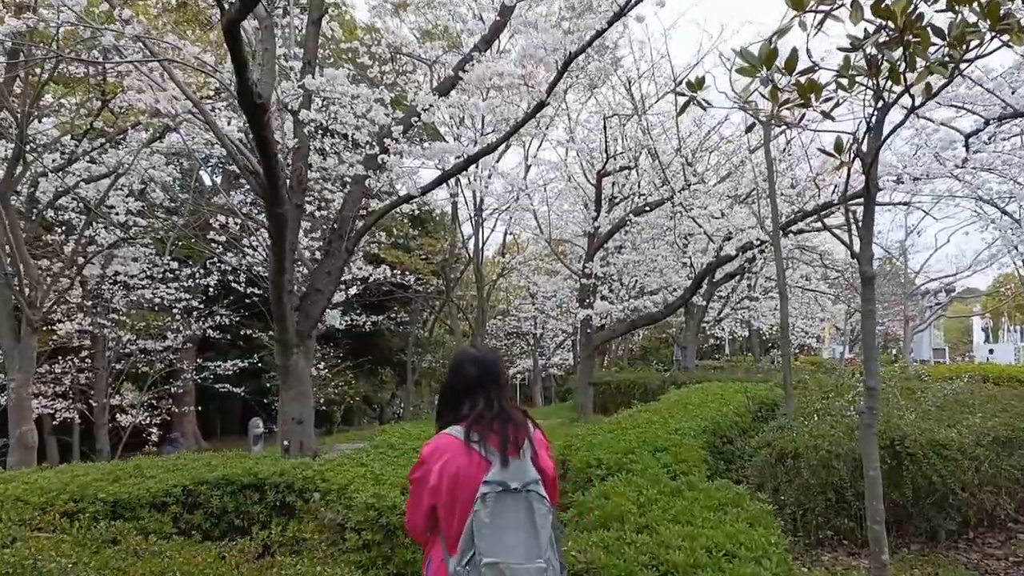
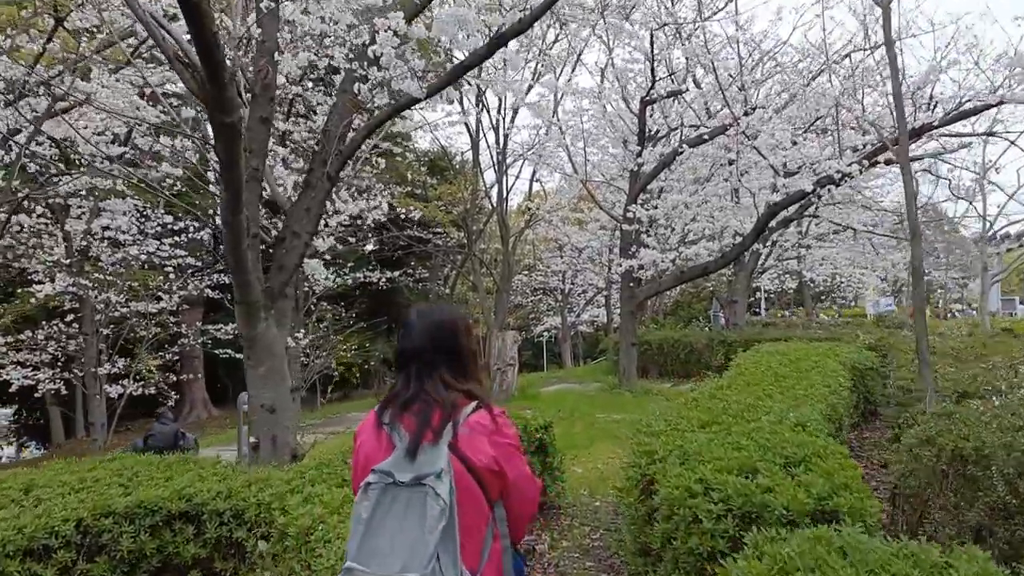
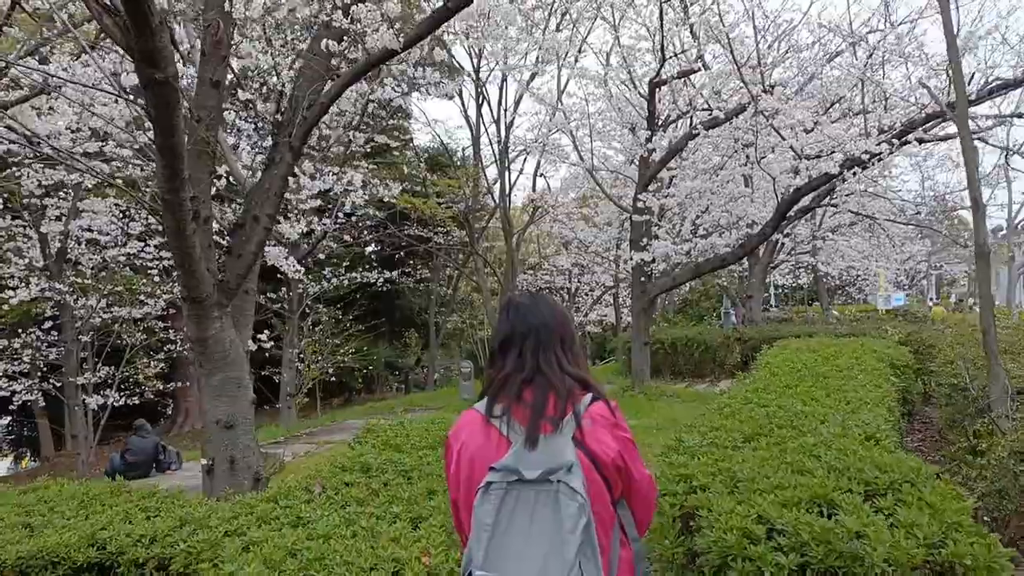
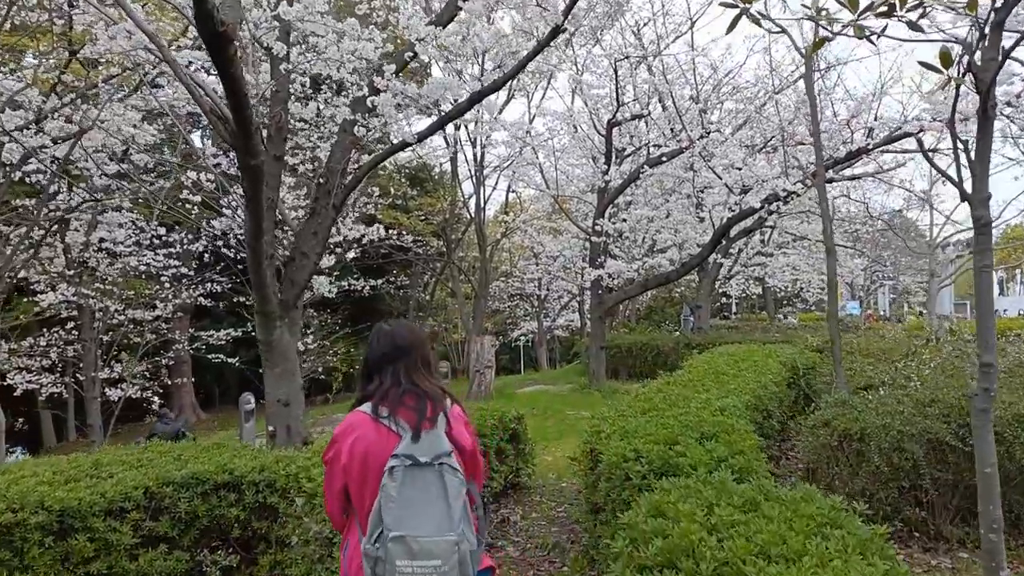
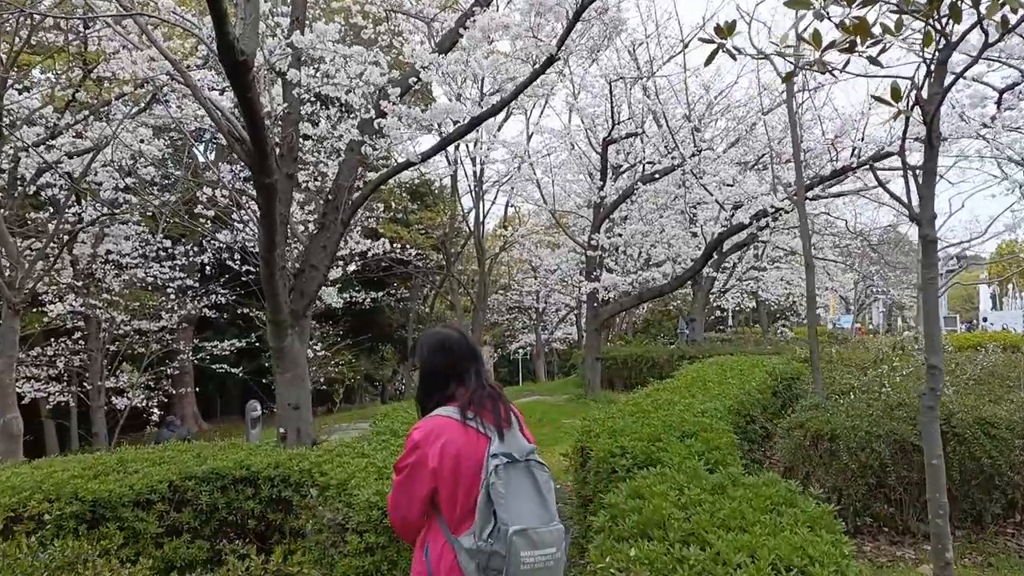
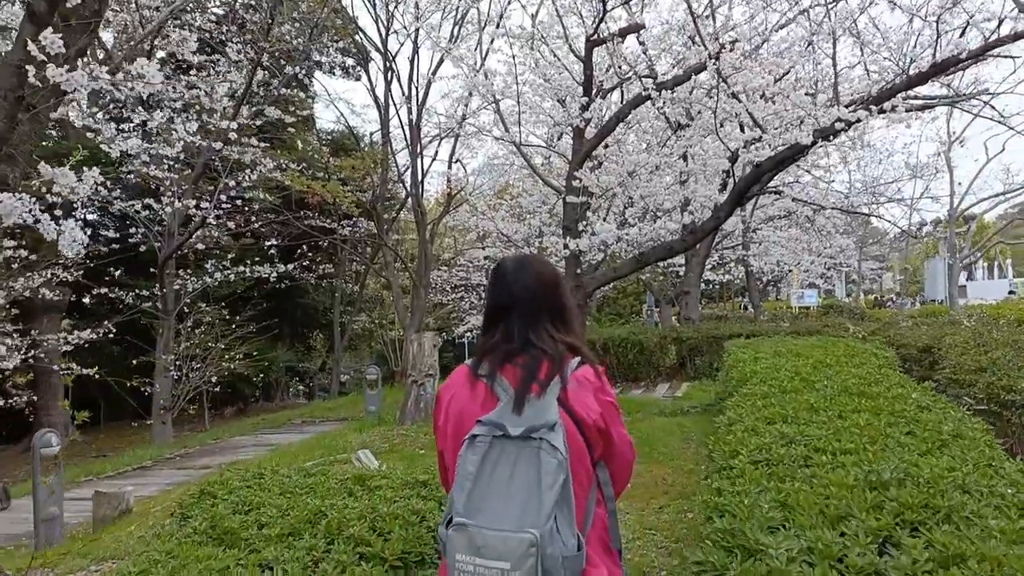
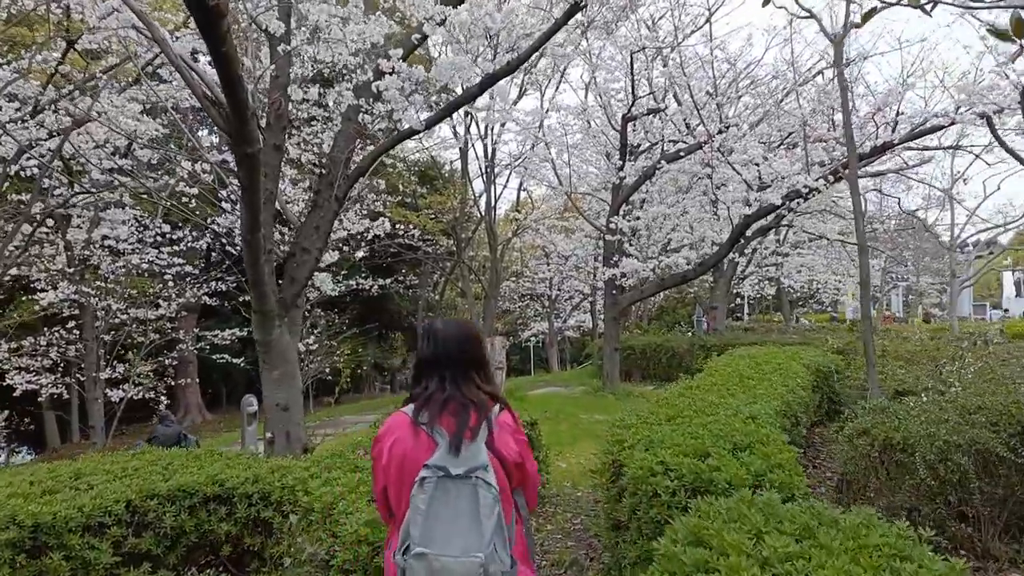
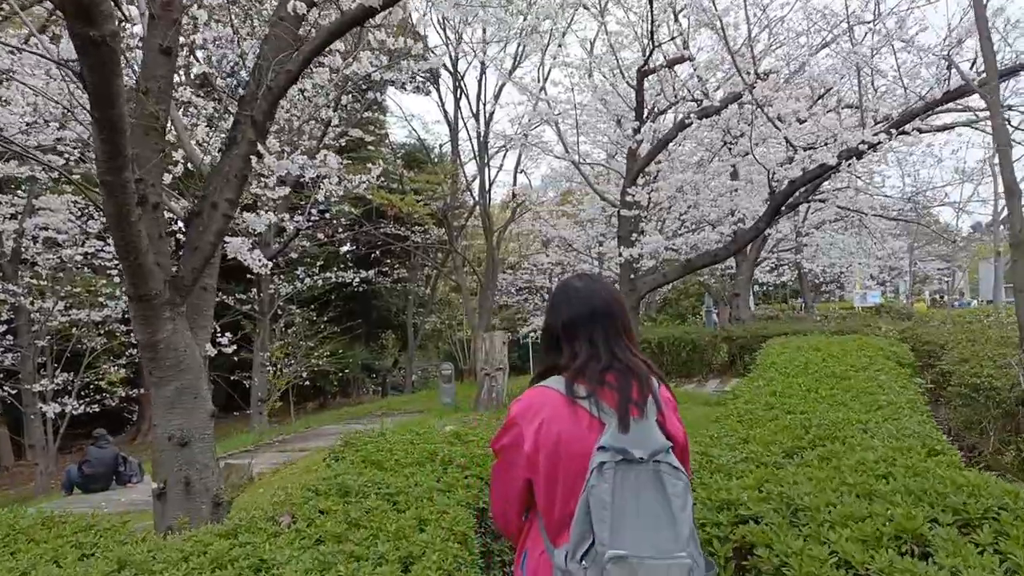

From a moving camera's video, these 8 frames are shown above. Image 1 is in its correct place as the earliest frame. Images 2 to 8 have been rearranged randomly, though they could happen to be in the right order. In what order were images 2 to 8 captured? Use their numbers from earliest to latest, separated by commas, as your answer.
5, 4, 7, 2, 3, 8, 6
